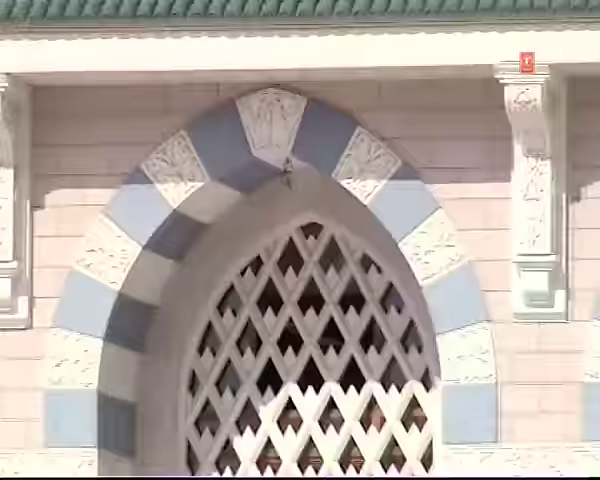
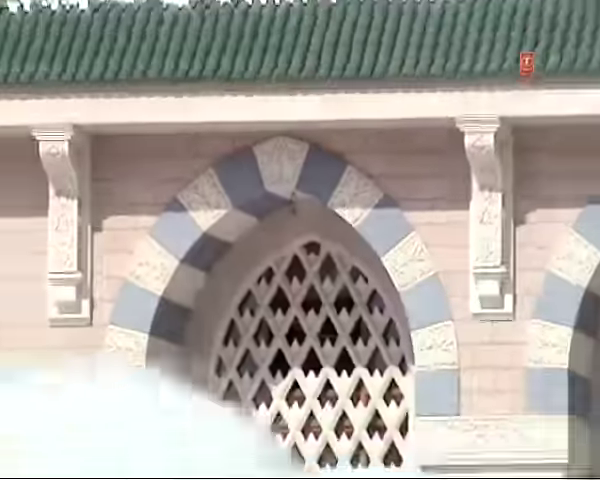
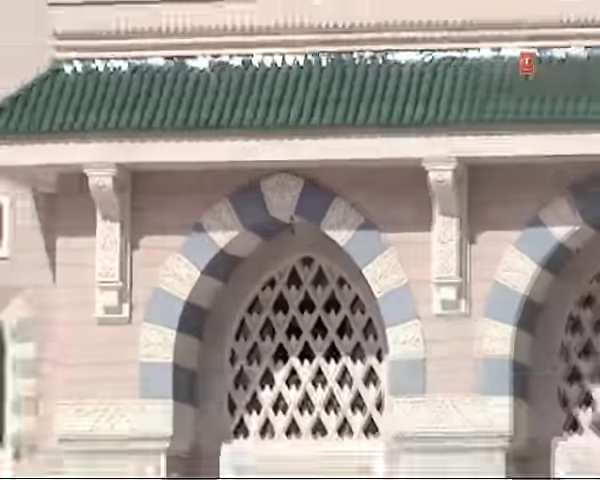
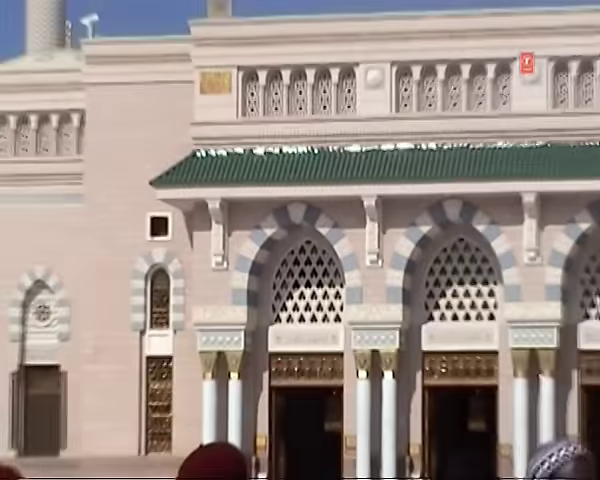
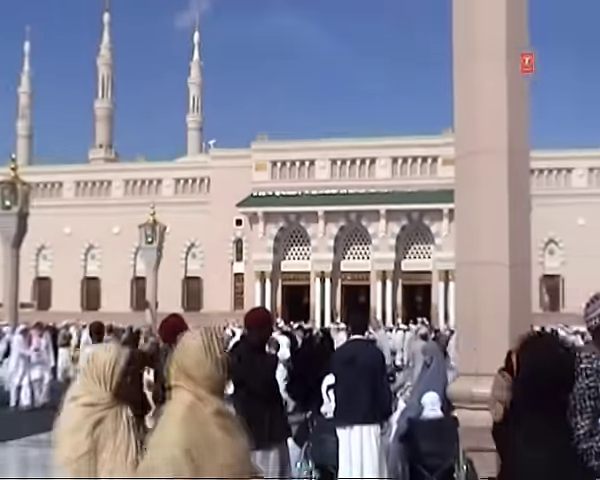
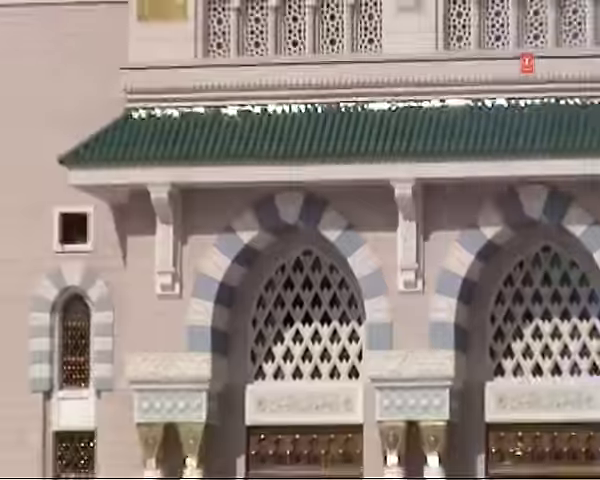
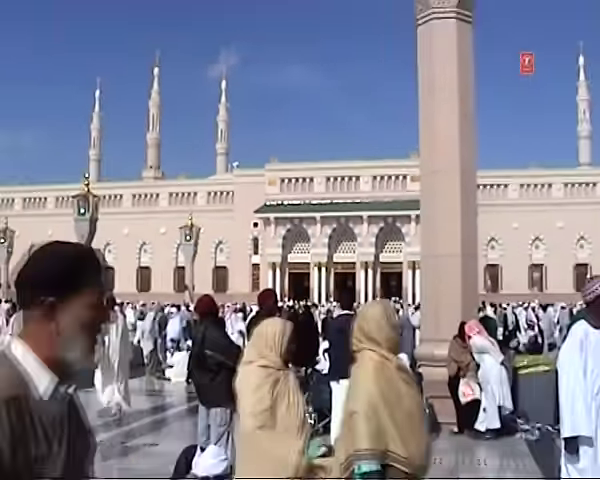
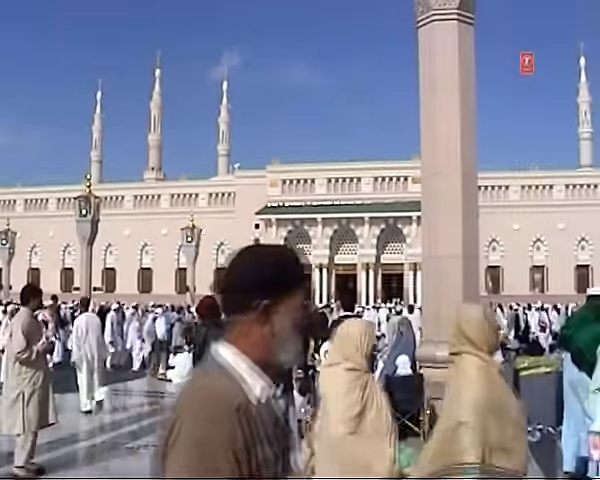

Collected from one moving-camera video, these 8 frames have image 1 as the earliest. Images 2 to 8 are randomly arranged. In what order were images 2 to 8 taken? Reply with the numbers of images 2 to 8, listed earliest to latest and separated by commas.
2, 3, 6, 4, 5, 7, 8
